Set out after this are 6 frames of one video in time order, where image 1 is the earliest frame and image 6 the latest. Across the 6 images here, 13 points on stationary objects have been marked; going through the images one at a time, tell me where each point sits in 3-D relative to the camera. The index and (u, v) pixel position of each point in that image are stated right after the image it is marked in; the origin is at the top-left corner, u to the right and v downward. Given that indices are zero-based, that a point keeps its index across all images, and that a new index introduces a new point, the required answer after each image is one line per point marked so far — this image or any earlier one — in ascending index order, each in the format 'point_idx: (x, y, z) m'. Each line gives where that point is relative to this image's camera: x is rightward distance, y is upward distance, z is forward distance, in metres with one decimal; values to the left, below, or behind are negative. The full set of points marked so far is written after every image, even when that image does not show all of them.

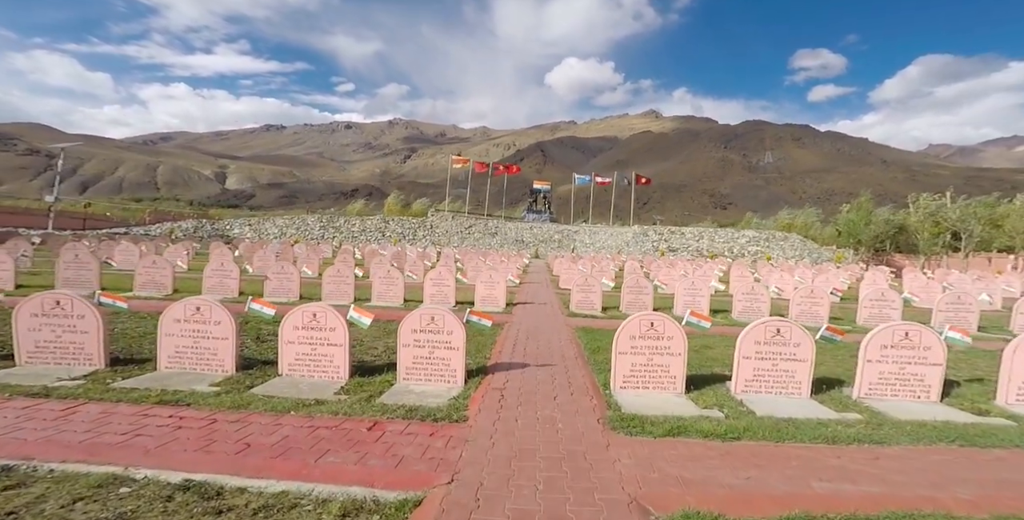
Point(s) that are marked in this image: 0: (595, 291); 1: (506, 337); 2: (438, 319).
0: (+2.1, -0.9, +14.7) m
1: (-0.1, -1.4, +9.9) m
2: (-0.9, -0.8, +7.0) m
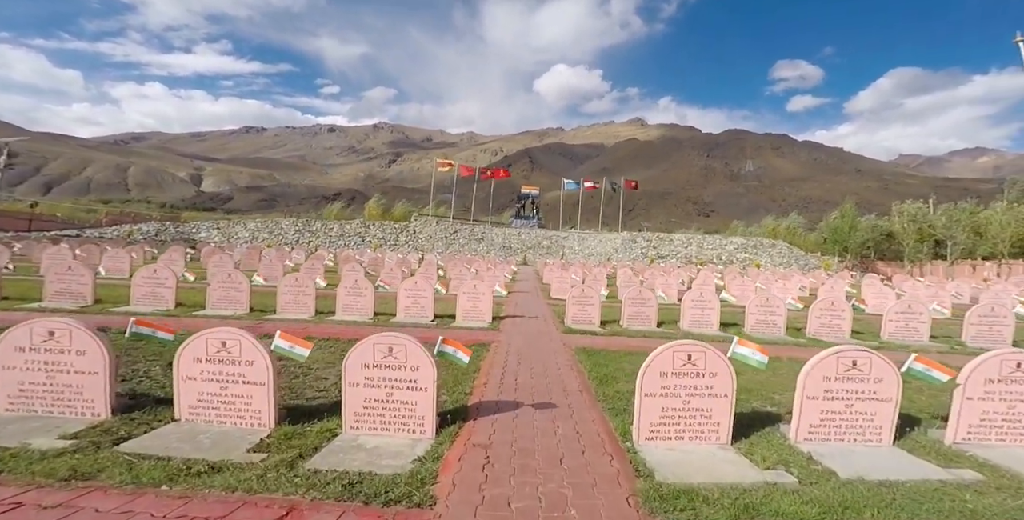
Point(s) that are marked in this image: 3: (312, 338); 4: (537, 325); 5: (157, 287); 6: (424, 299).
0: (+1.7, -1.0, +13.0) m
1: (-0.3, -1.4, +8.1) m
2: (-1.0, -0.8, +5.1) m
3: (-3.5, -1.3, +10.0) m
4: (+0.5, -1.4, +12.5) m
5: (-7.8, -0.6, +12.7) m
6: (-2.0, -0.9, +12.5) m
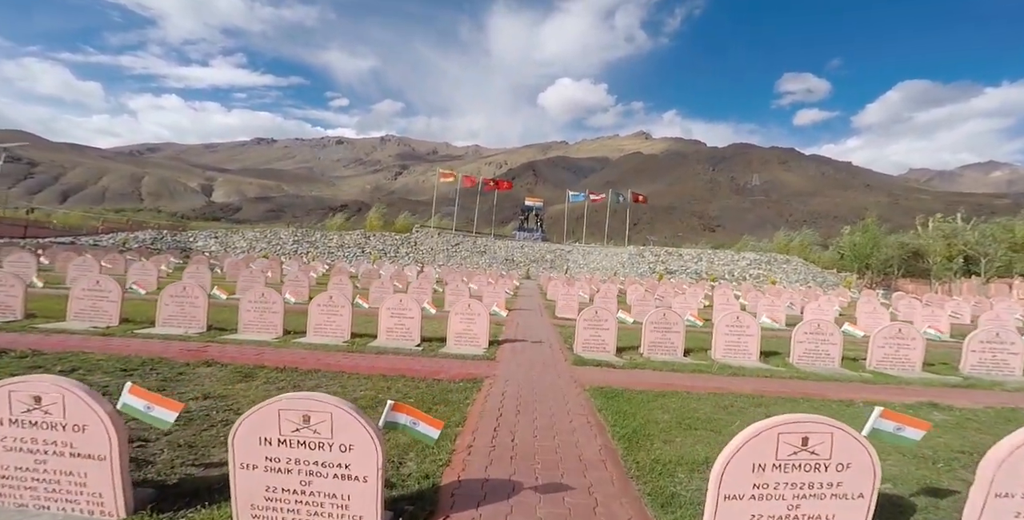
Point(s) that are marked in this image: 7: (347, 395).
0: (+1.8, -1.3, +11.0) m
1: (-0.3, -1.6, +6.1) m
2: (-1.1, -0.9, +3.2) m
3: (-3.5, -1.5, +8.1) m
4: (+0.5, -1.7, +10.5) m
5: (-7.7, -0.8, +10.9) m
6: (-1.9, -1.1, +10.6) m
7: (-2.0, -1.6, +6.9) m
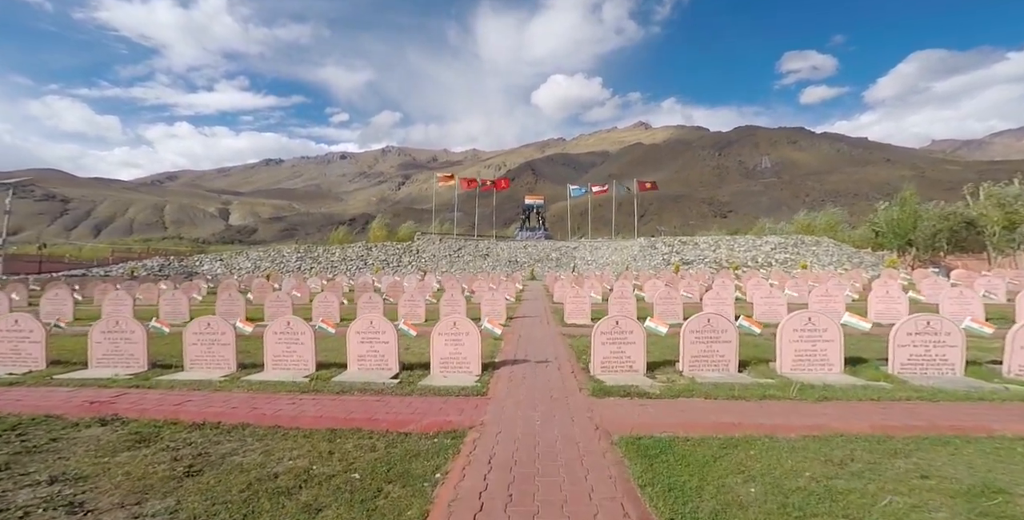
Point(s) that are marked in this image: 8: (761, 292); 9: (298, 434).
0: (+1.9, -1.2, +8.6) m
1: (-0.4, -1.6, +3.7) m
2: (-1.3, -0.9, +0.9) m
3: (-3.4, -1.7, +5.8) m
4: (+0.7, -1.7, +8.2) m
5: (-7.6, -1.3, +8.8) m
6: (-1.8, -1.2, +8.3) m
7: (-2.0, -1.7, +4.7) m
8: (+7.2, -0.9, +16.4) m
9: (-2.1, -1.7, +5.6) m
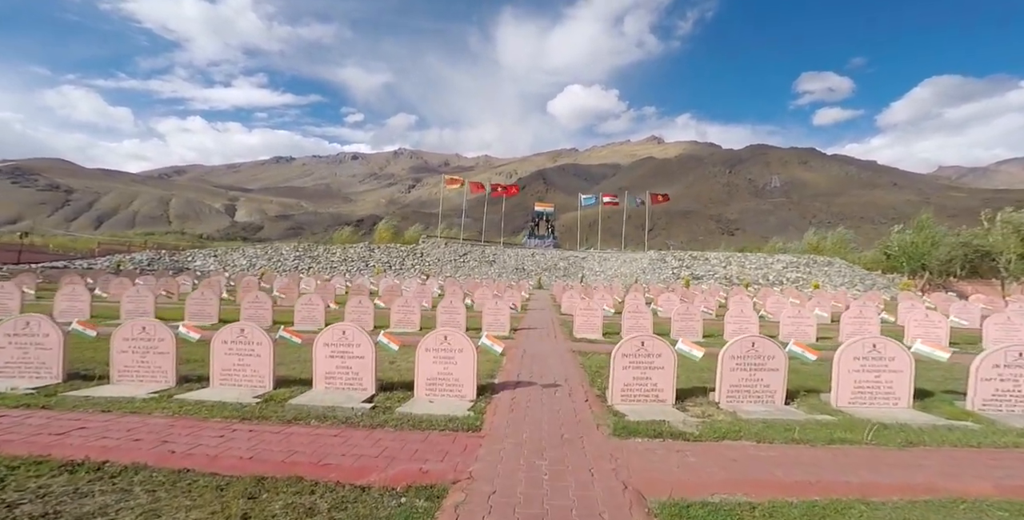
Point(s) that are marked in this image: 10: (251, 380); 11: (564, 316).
0: (+1.9, -1.3, +7.1) m
1: (-0.4, -1.5, +2.3) m
2: (-1.3, -0.8, -0.6) m
3: (-3.4, -1.5, +4.3) m
4: (+0.7, -1.7, +6.7) m
5: (-7.6, -1.0, +7.4) m
6: (-1.8, -1.2, +6.8) m
7: (-2.0, -1.6, +3.2) m
8: (+7.2, -1.3, +14.9) m
9: (-2.1, -1.6, +4.1) m
10: (-3.1, -1.4, +6.9) m
11: (+1.8, -1.6, +16.5) m
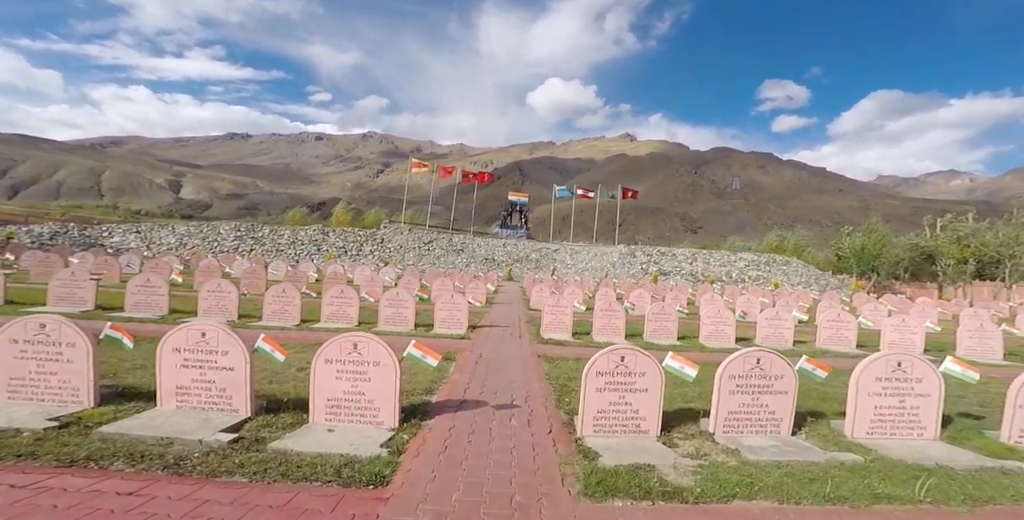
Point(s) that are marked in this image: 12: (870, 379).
0: (+1.3, -1.2, +5.3) m
1: (-0.6, -1.4, +0.3) m
2: (-1.3, -0.7, -2.6) m
3: (-3.8, -1.3, +2.2) m
4: (+0.1, -1.5, +4.8) m
5: (-8.2, -0.6, +4.9) m
6: (-2.4, -1.0, +4.7) m
7: (-2.3, -1.4, +1.1) m
8: (+6.0, -1.2, +13.5) m
9: (-2.5, -1.4, +2.0) m
10: (-3.7, -1.1, +4.8) m
11: (+0.5, -1.3, +14.7) m
12: (+3.6, -1.2, +5.7) m
